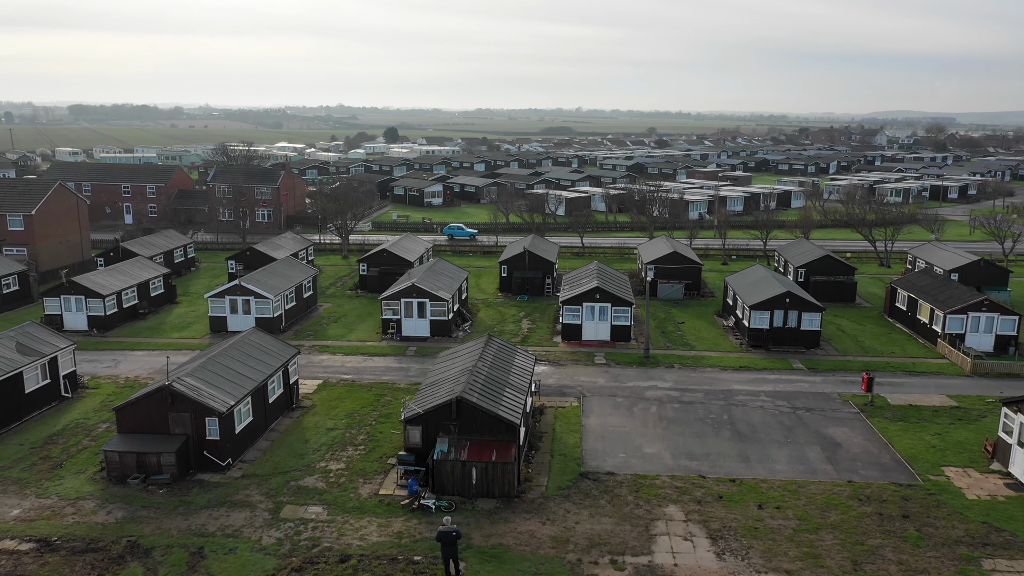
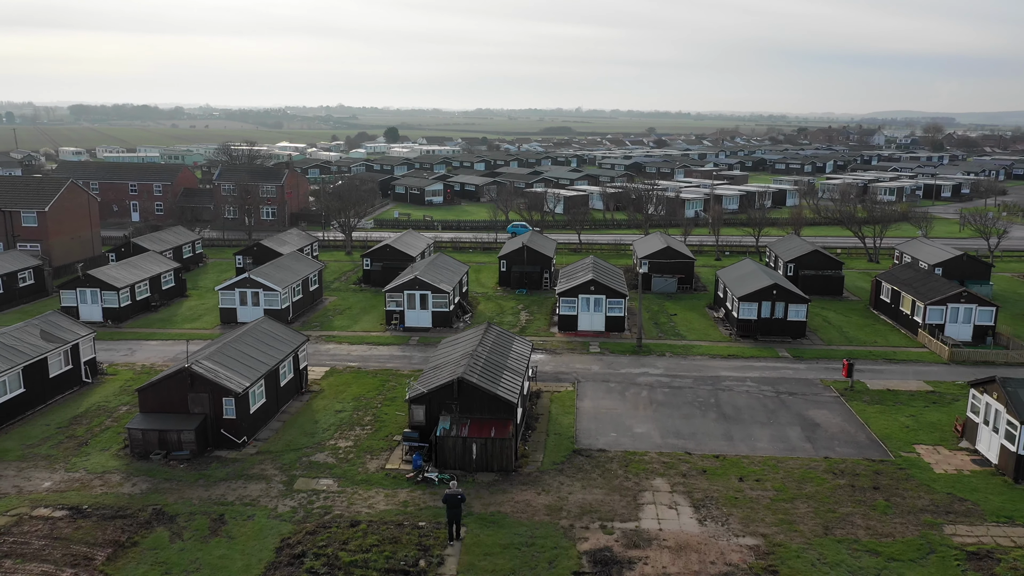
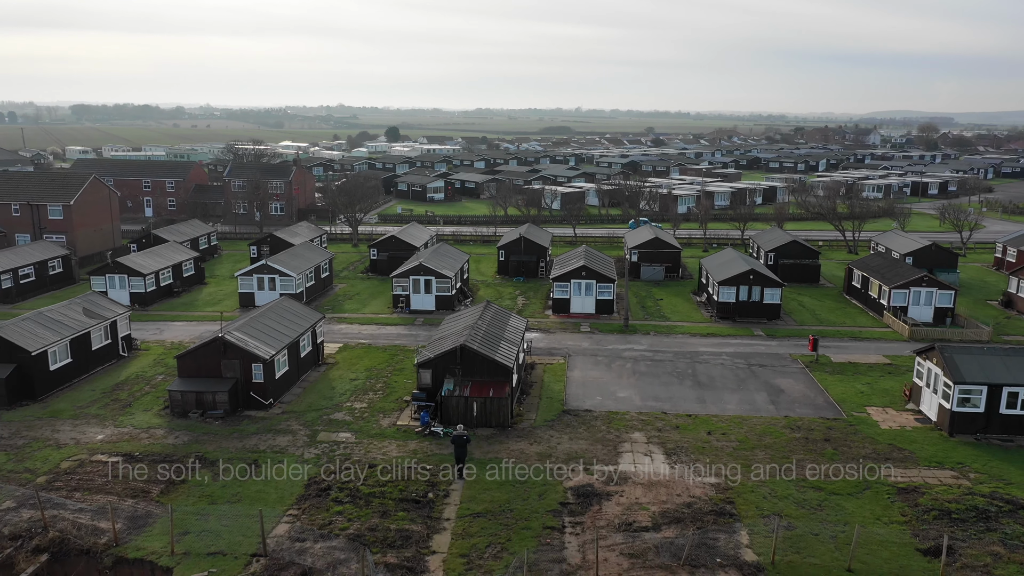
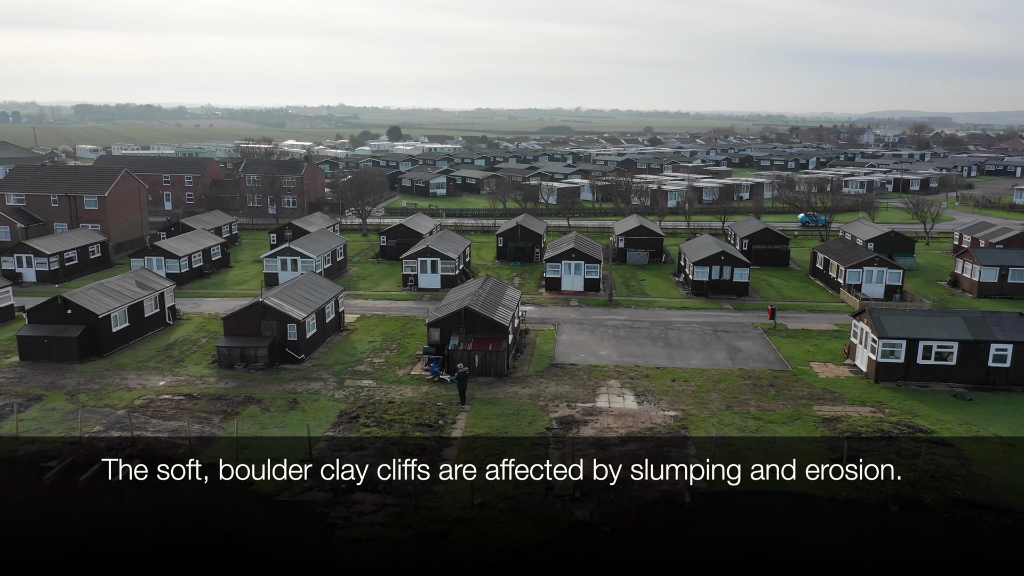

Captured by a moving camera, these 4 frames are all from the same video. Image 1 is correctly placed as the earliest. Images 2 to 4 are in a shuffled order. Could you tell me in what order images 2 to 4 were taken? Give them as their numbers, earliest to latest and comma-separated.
2, 3, 4
